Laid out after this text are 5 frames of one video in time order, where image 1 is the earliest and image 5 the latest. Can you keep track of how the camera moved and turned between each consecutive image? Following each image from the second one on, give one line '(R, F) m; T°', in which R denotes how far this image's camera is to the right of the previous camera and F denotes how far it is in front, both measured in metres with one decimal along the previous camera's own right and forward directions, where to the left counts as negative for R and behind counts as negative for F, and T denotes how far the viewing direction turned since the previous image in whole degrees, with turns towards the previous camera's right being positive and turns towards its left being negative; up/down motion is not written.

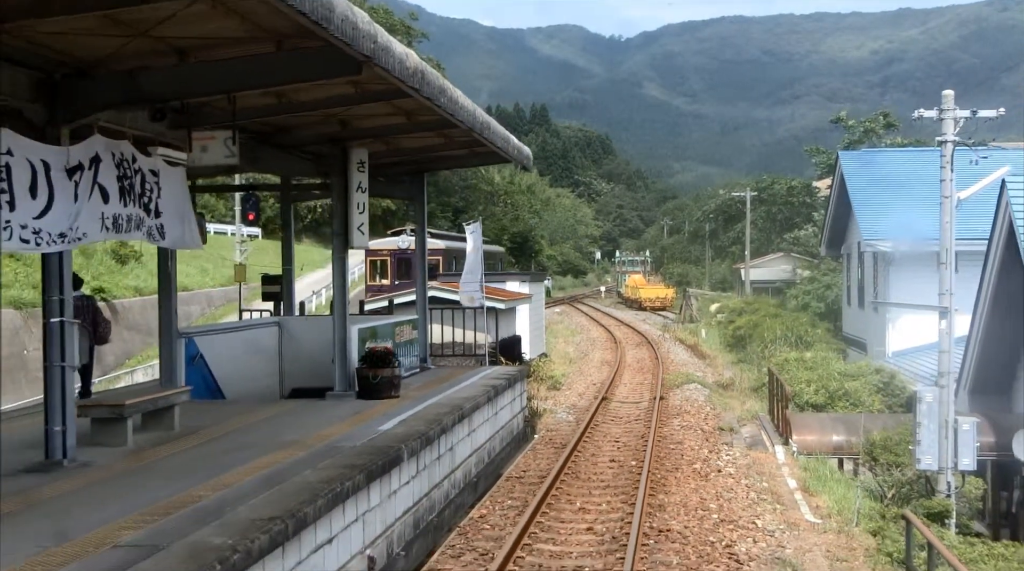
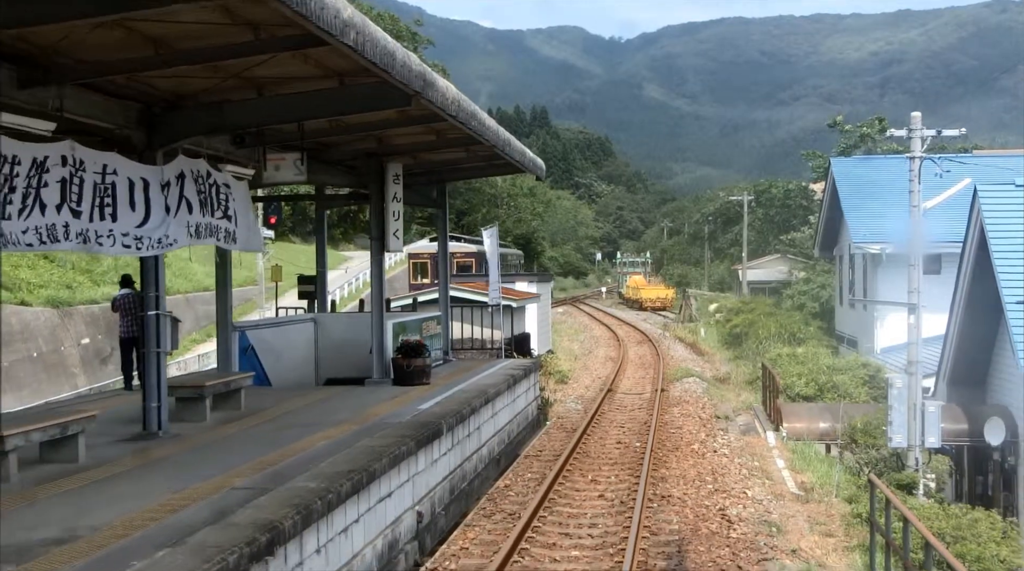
(-0.2, -1.3) m; 0°
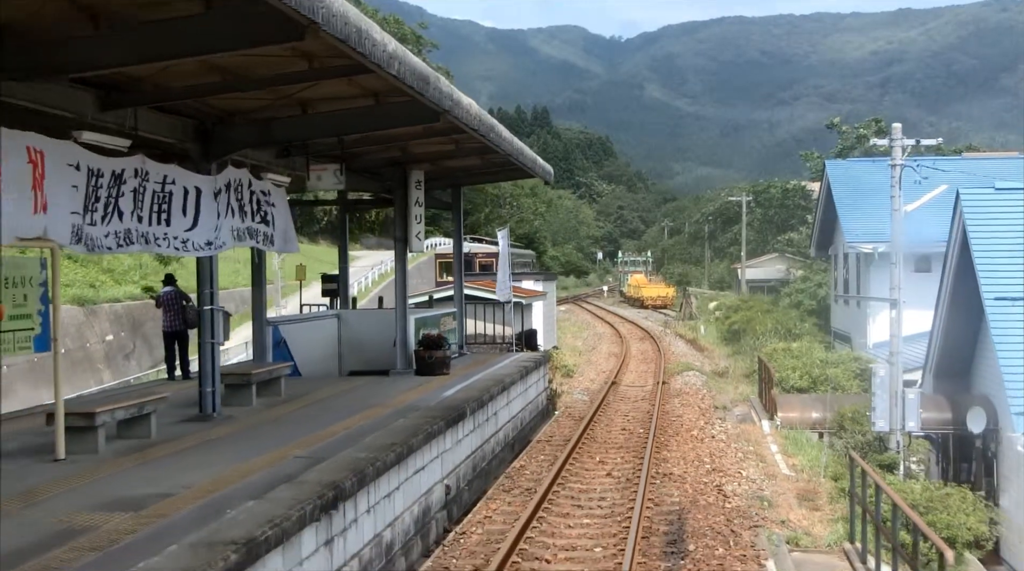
(-0.1, -1.0) m; 0°
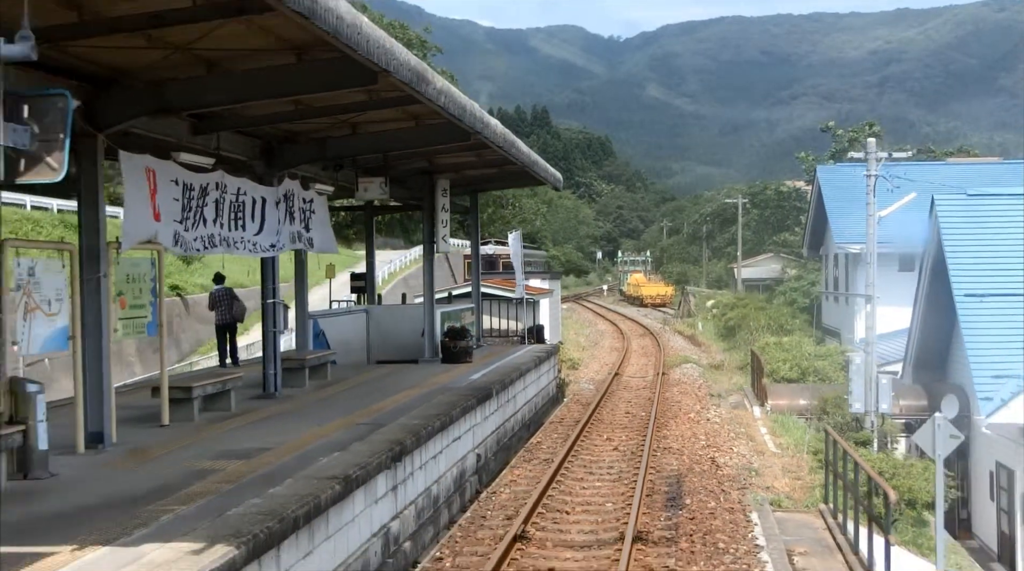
(-0.2, -1.5) m; 0°
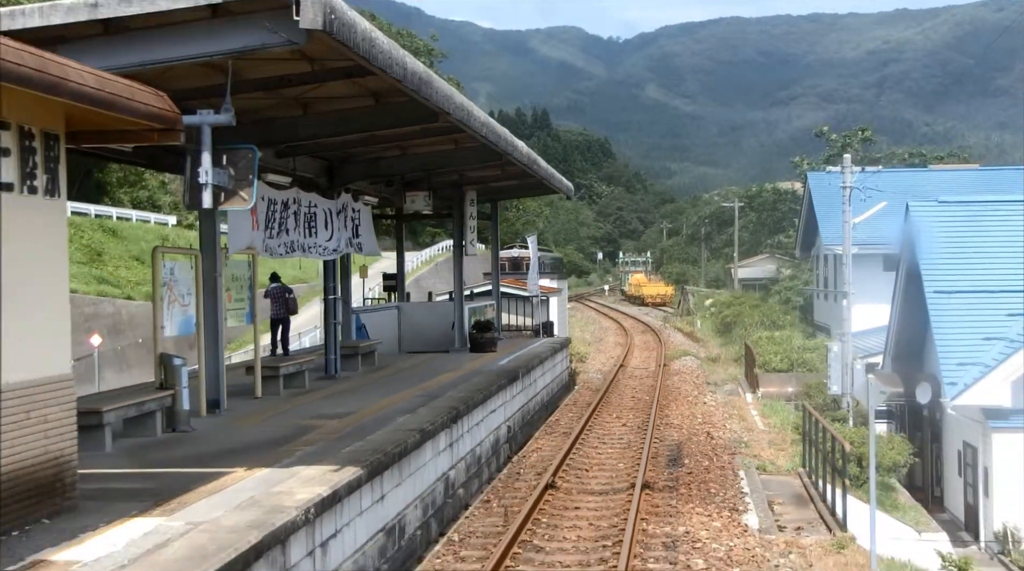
(-0.3, -1.9) m; 0°
